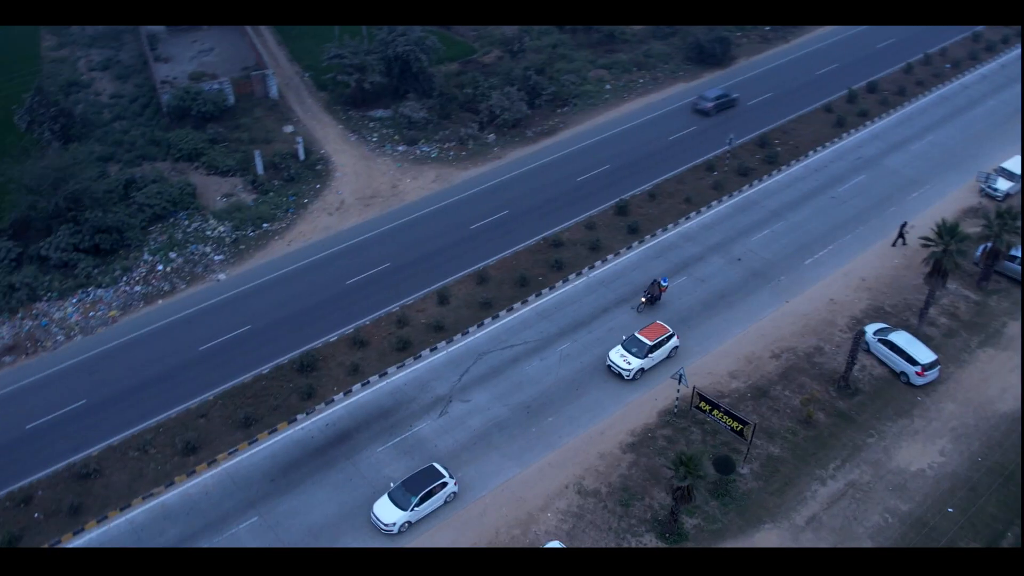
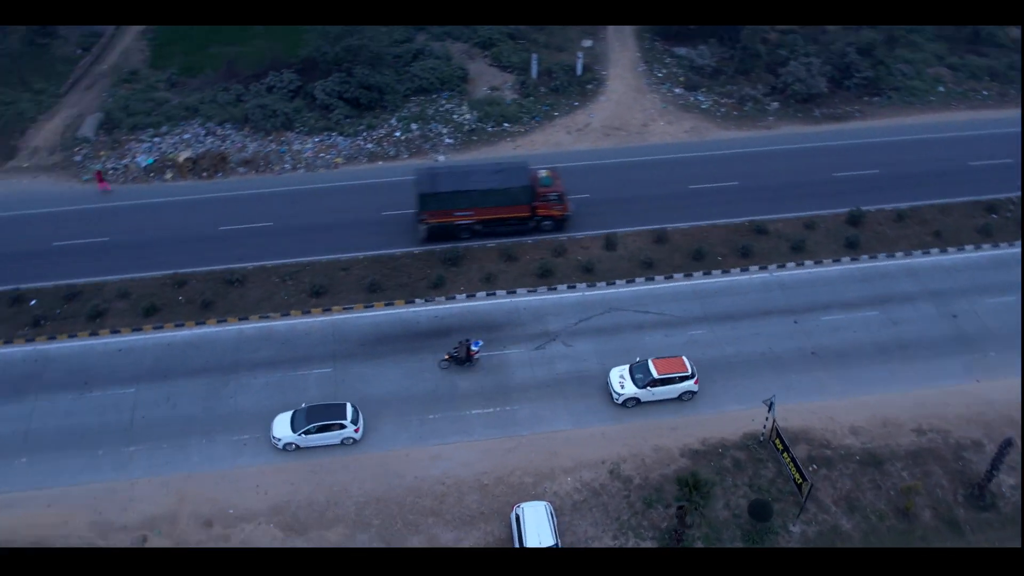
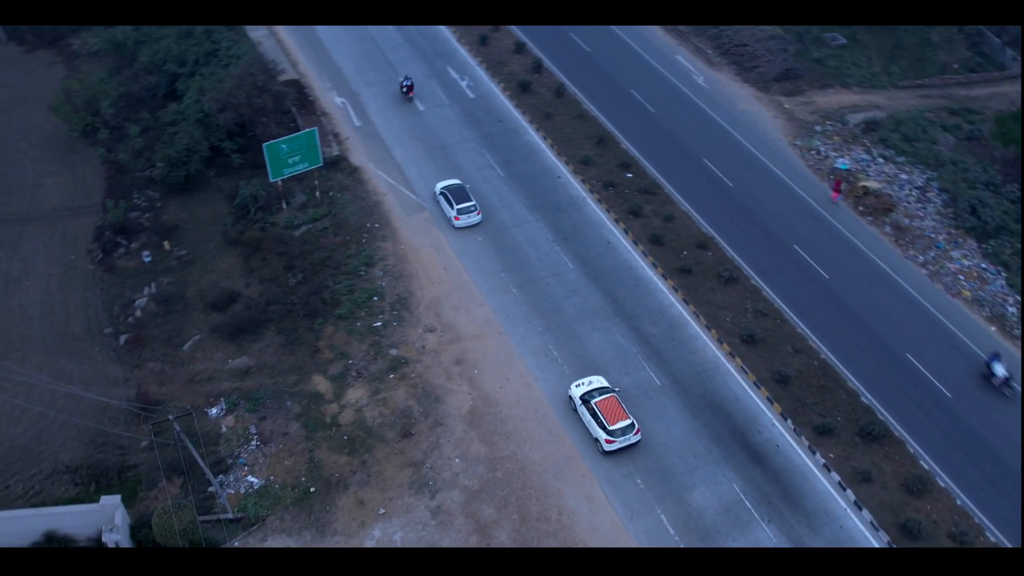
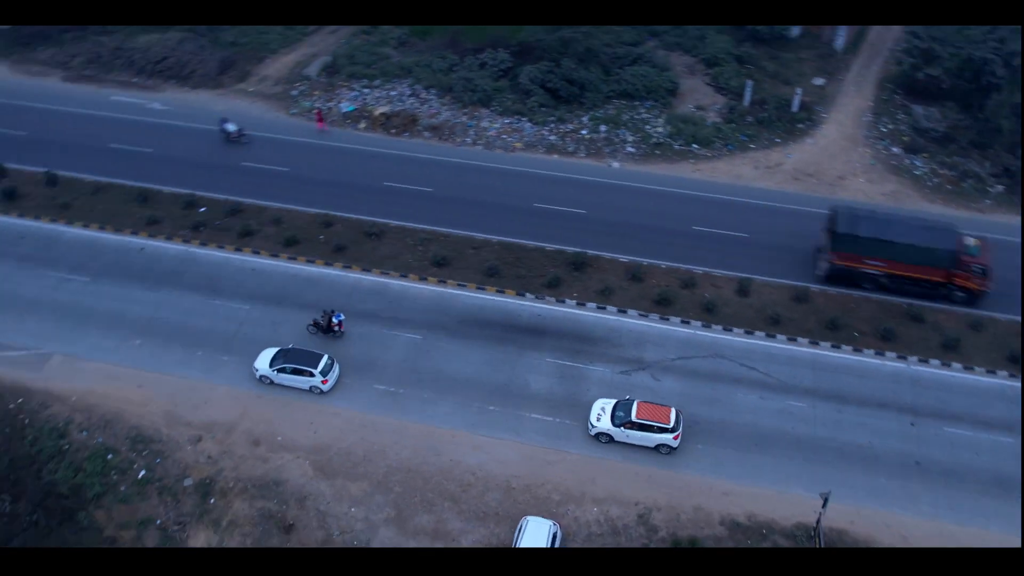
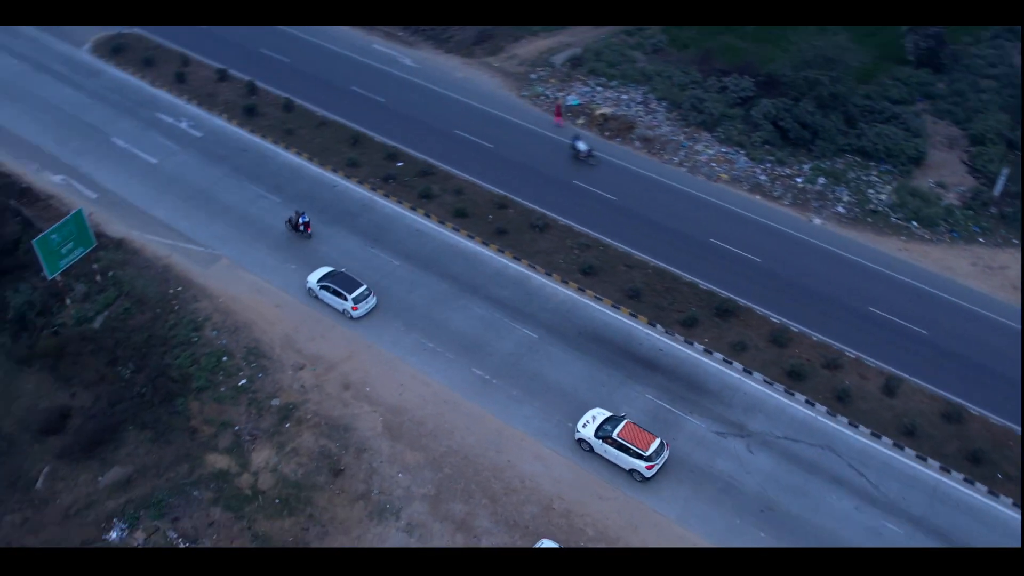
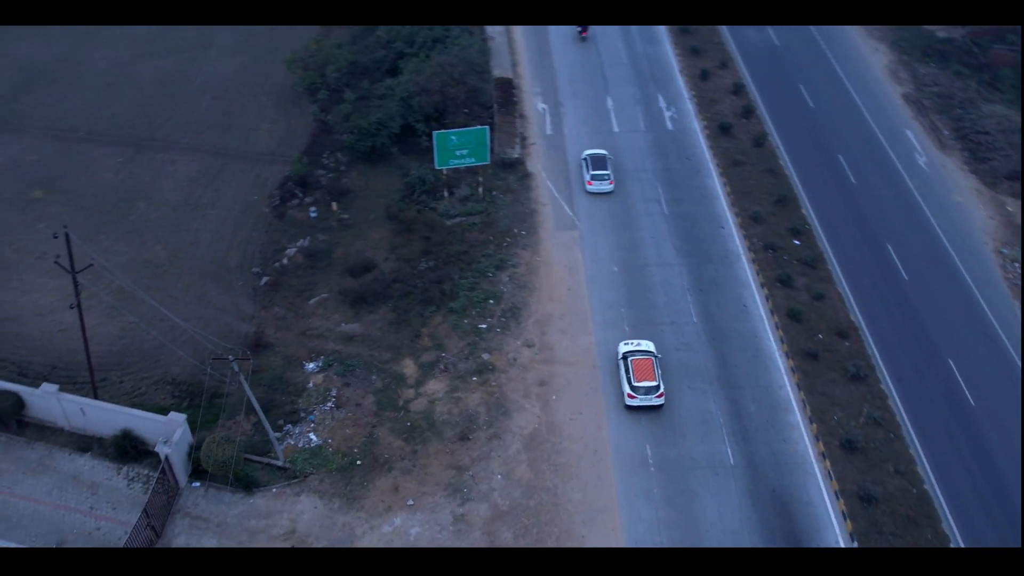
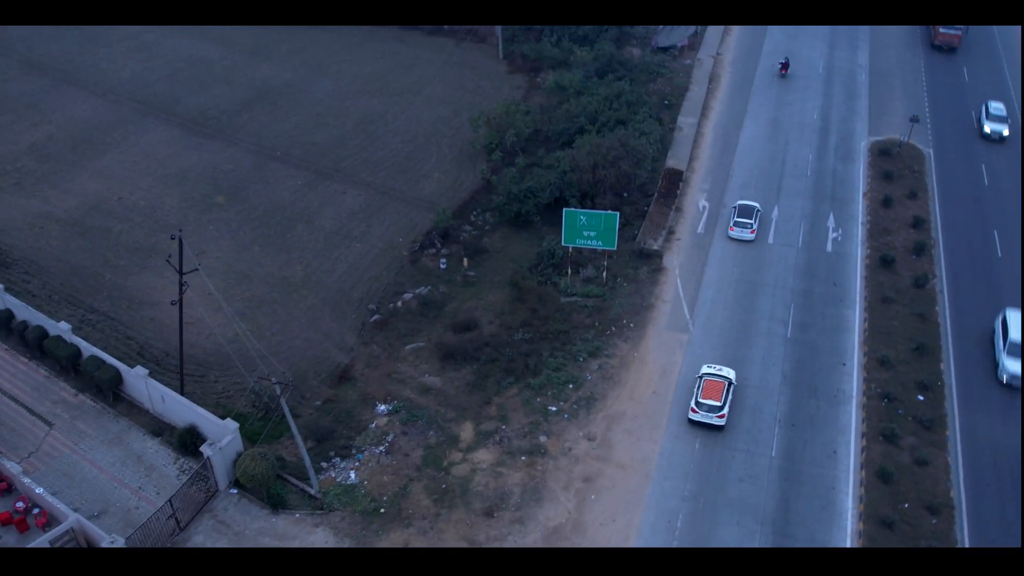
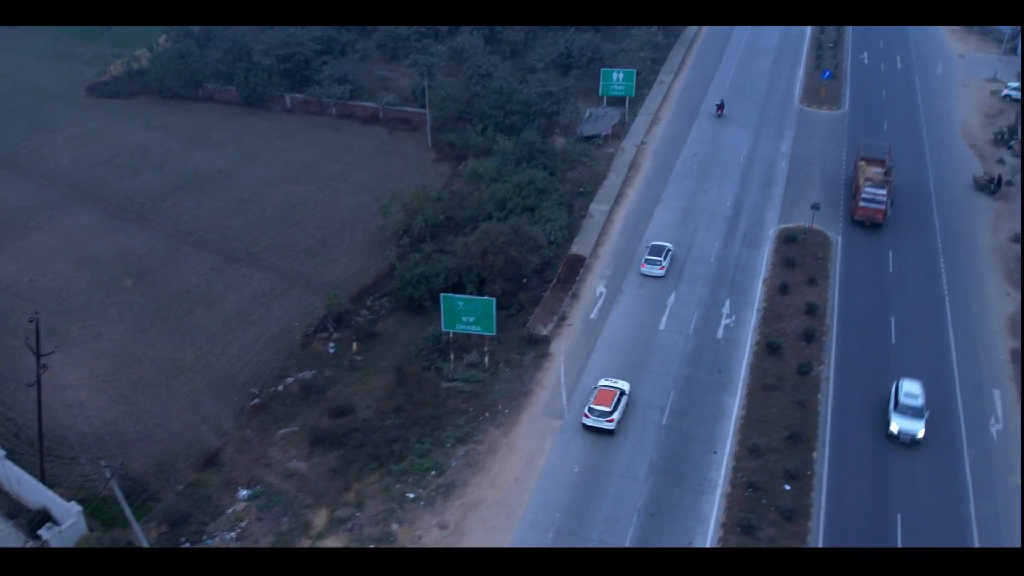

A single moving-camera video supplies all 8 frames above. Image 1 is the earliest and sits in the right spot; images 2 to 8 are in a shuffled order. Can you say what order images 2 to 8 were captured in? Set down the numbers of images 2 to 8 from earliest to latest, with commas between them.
2, 4, 5, 3, 6, 7, 8
